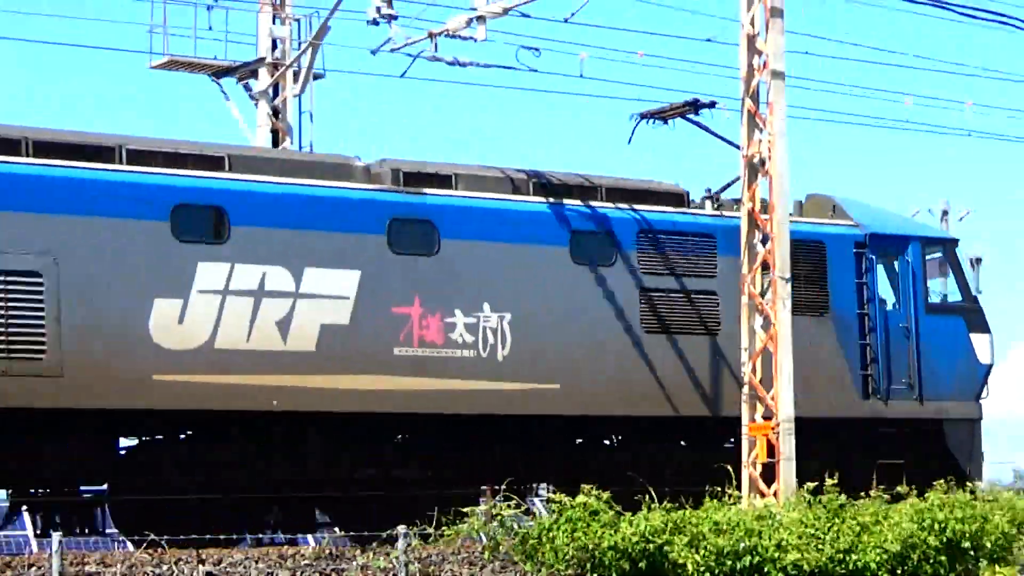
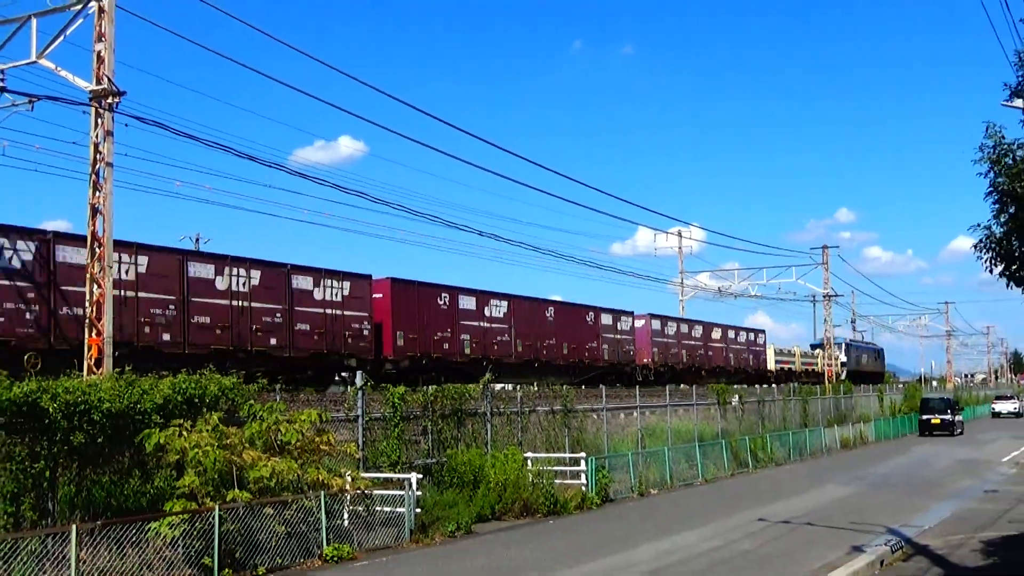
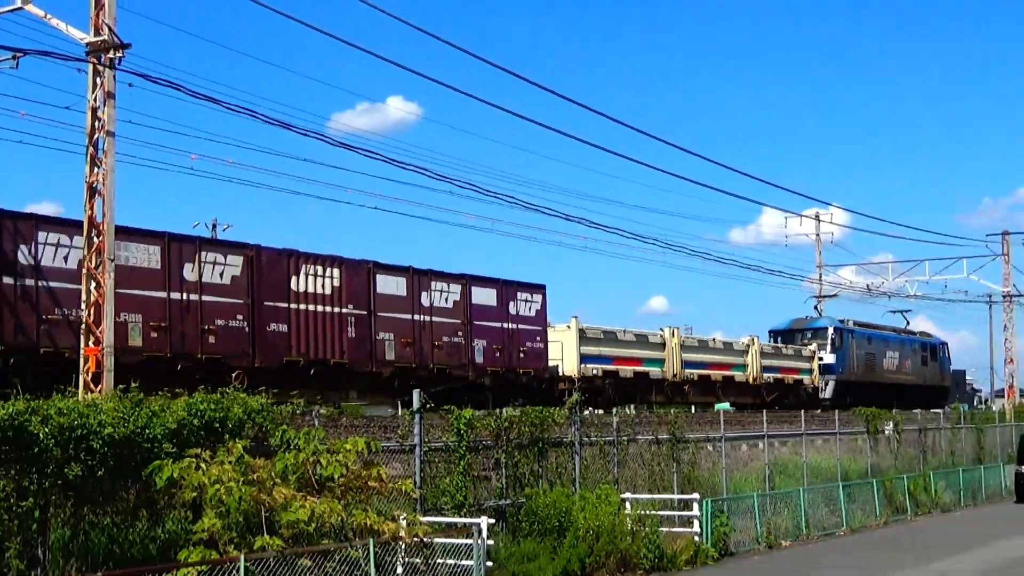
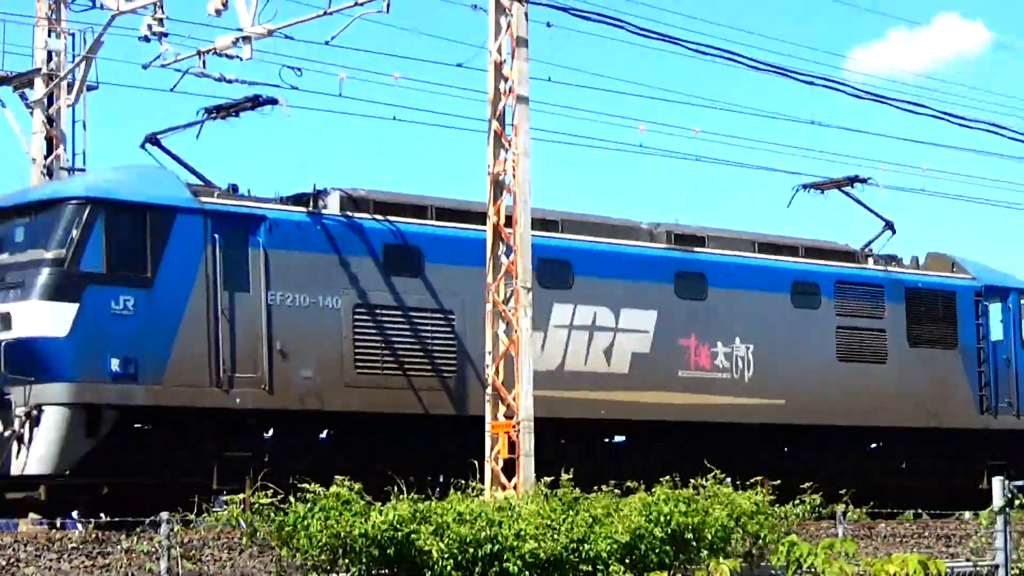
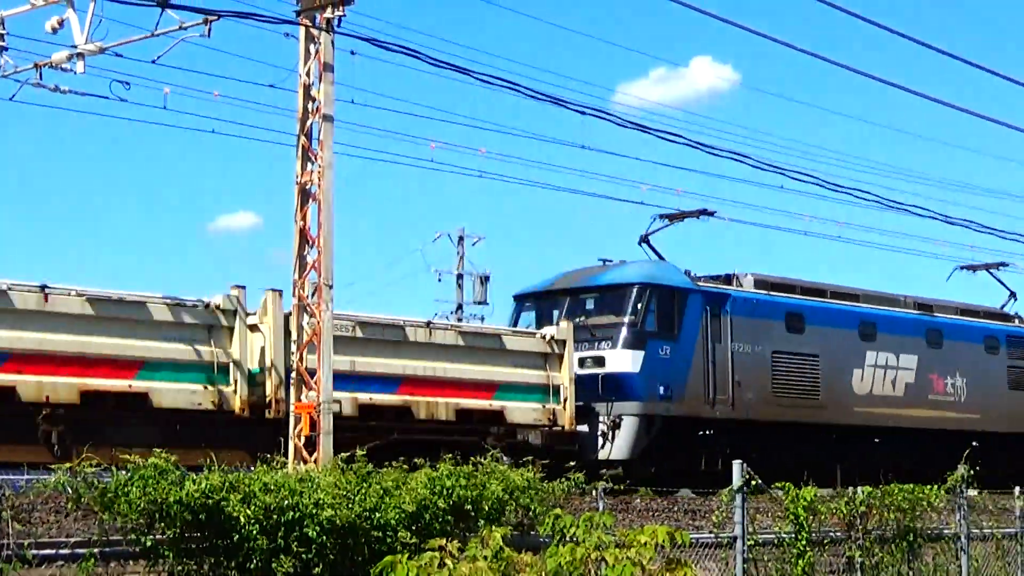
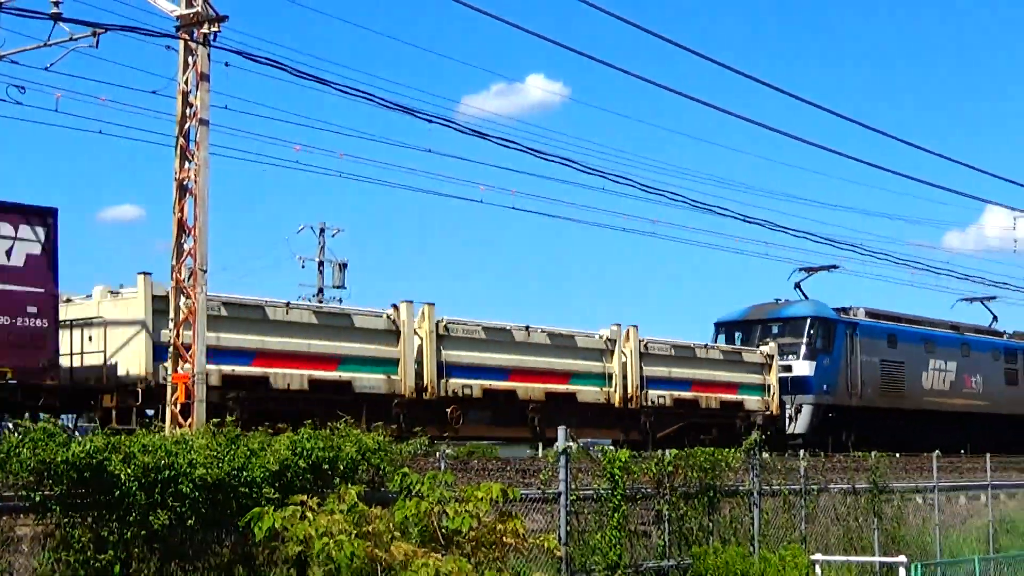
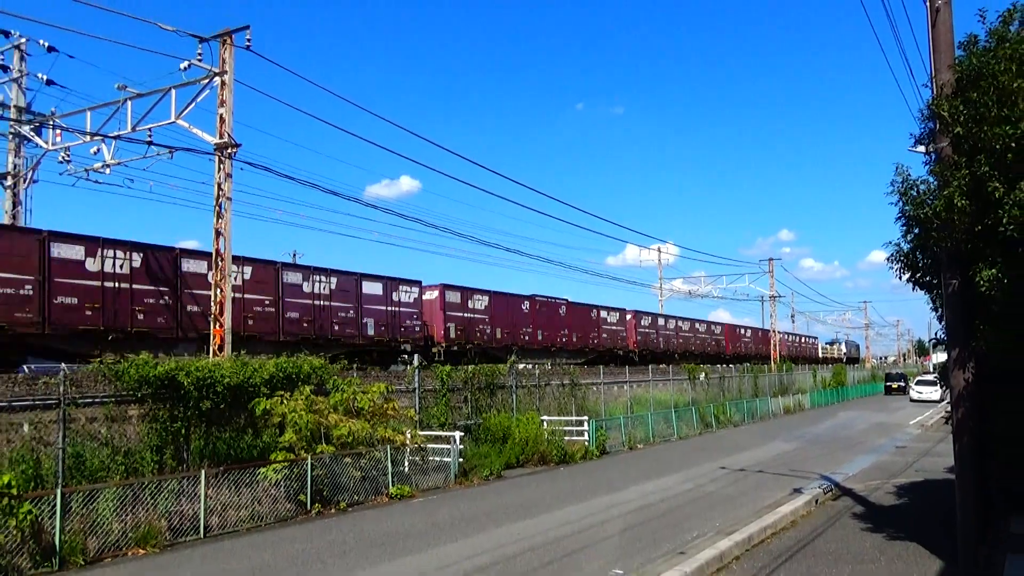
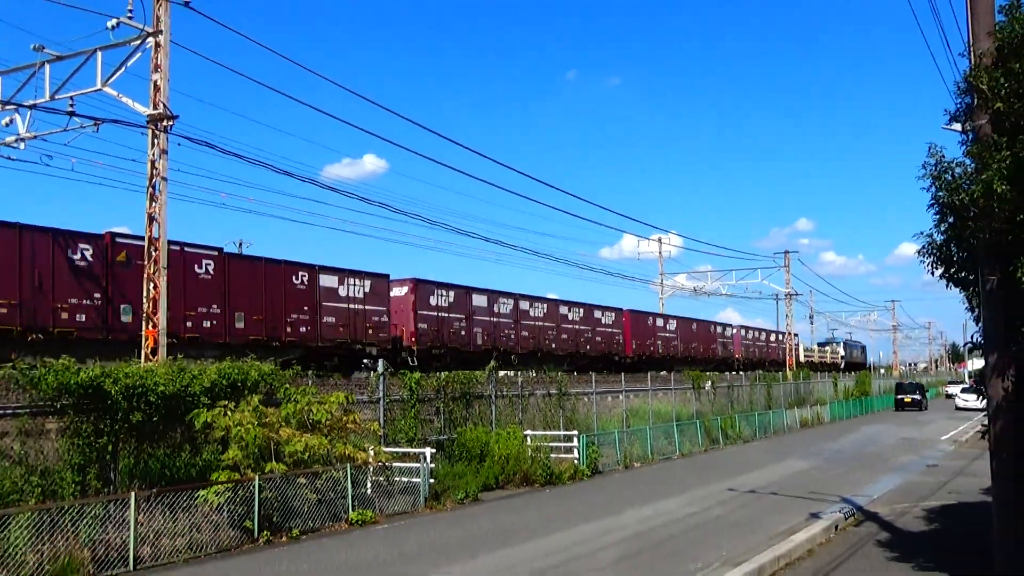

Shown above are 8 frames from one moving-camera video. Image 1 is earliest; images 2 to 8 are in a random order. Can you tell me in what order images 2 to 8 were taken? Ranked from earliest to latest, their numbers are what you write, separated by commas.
4, 5, 6, 3, 2, 8, 7
